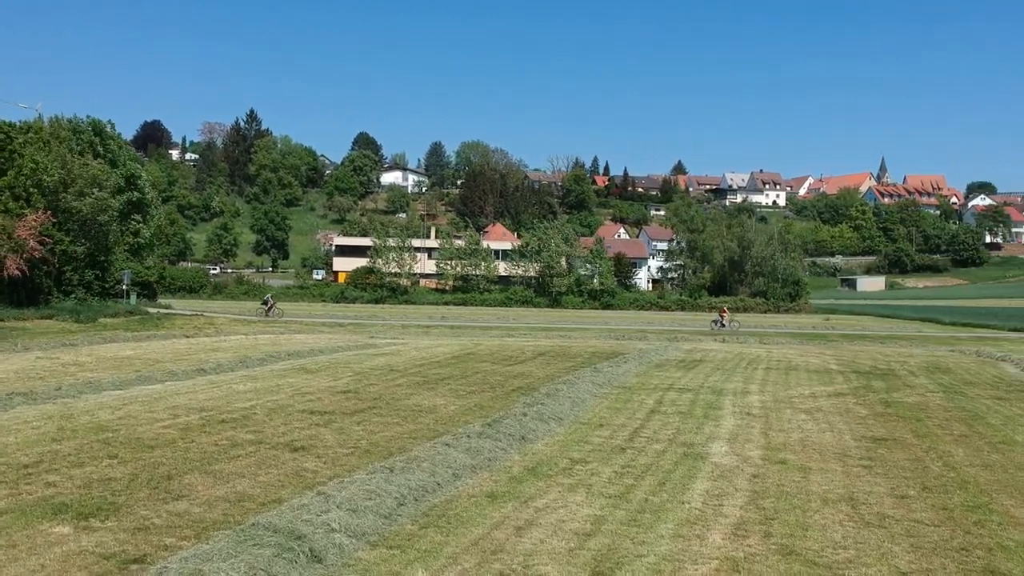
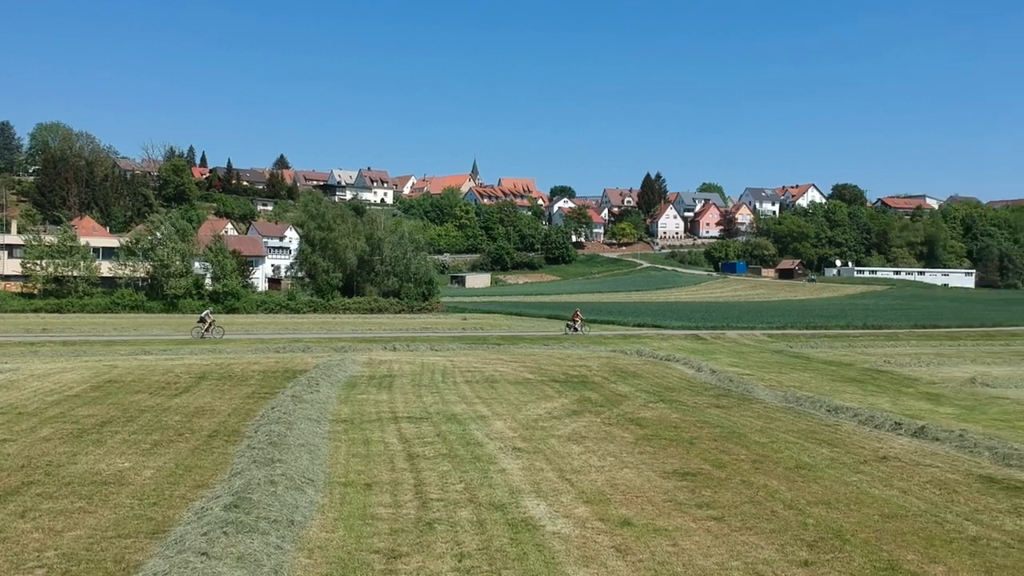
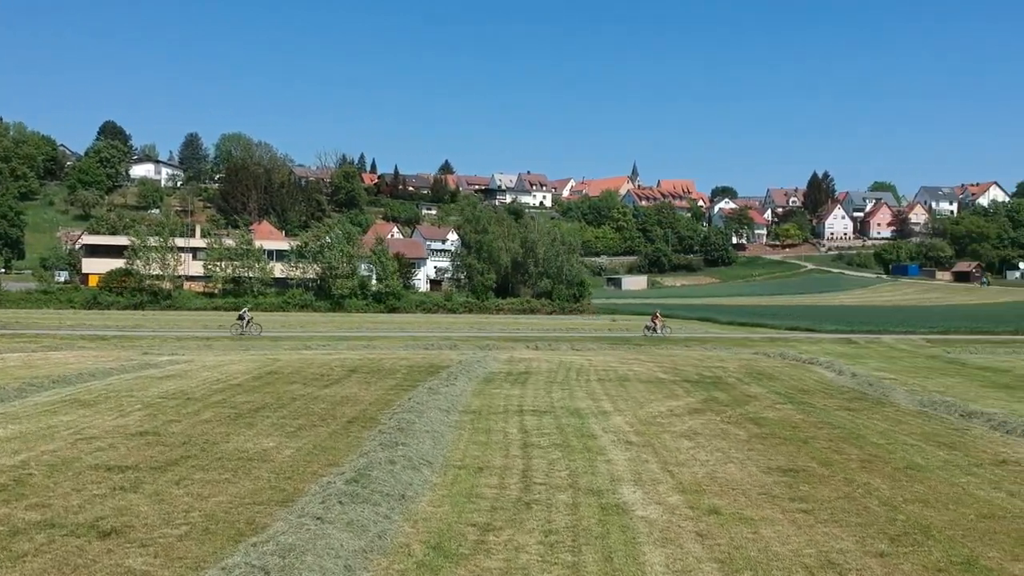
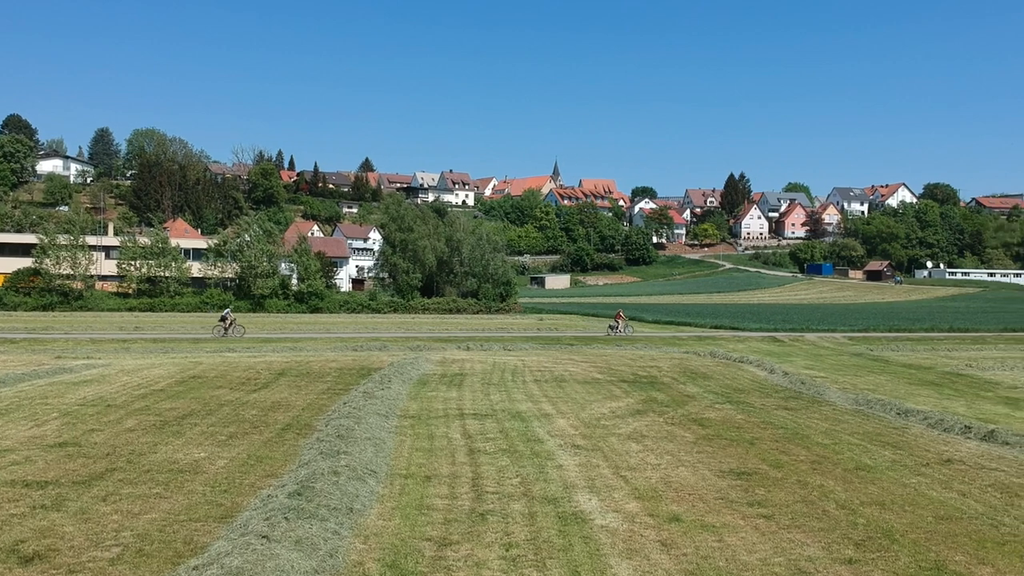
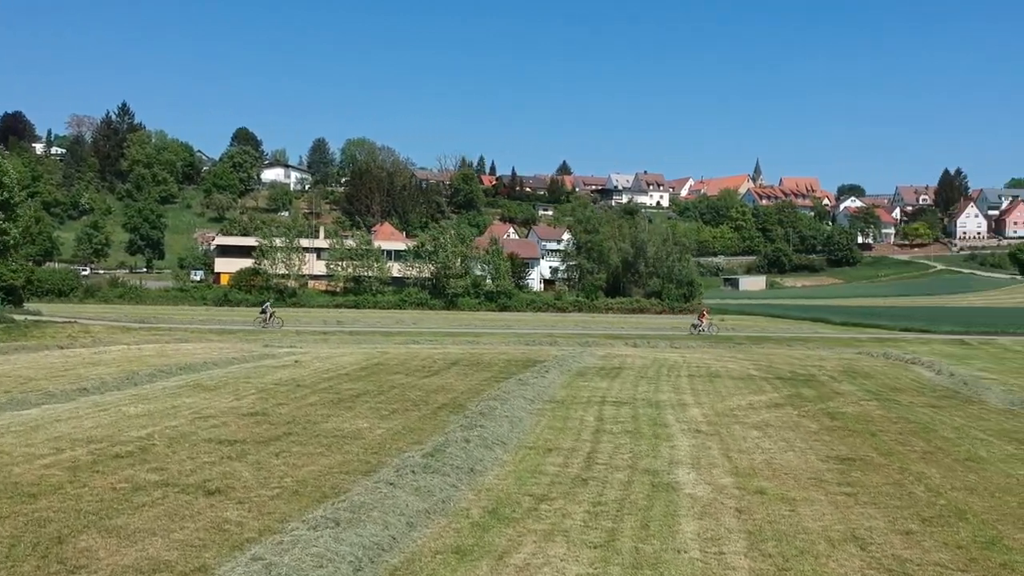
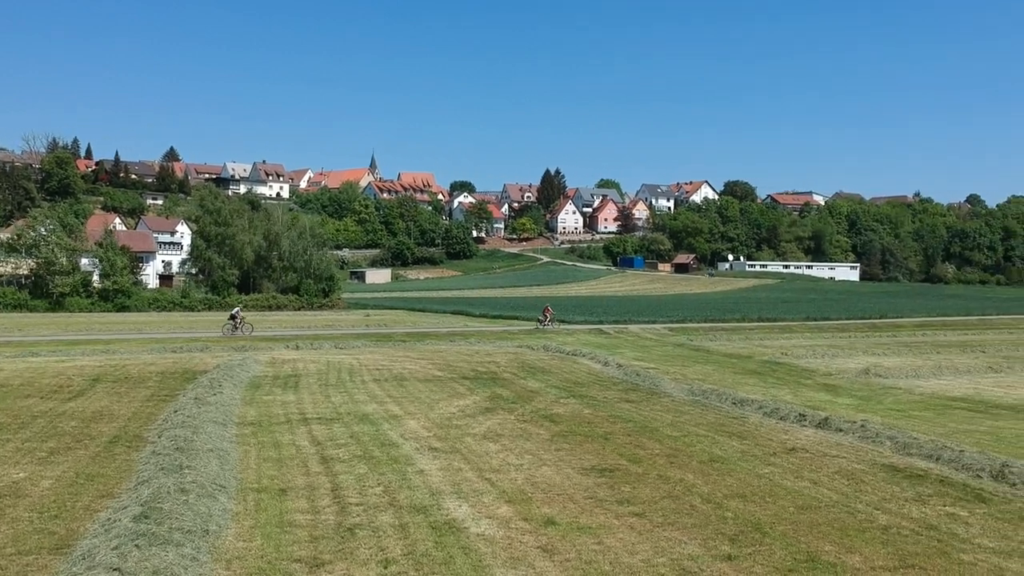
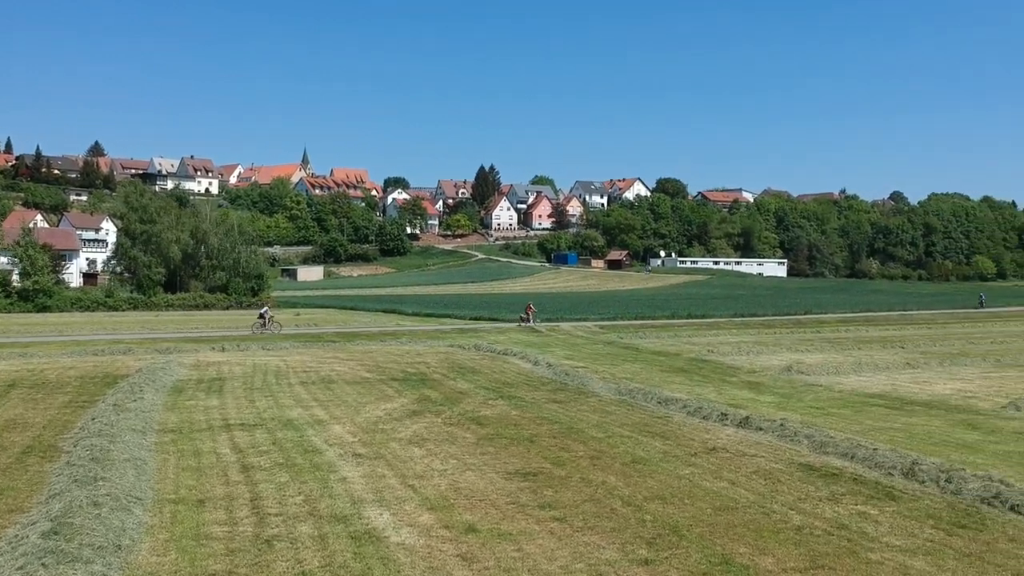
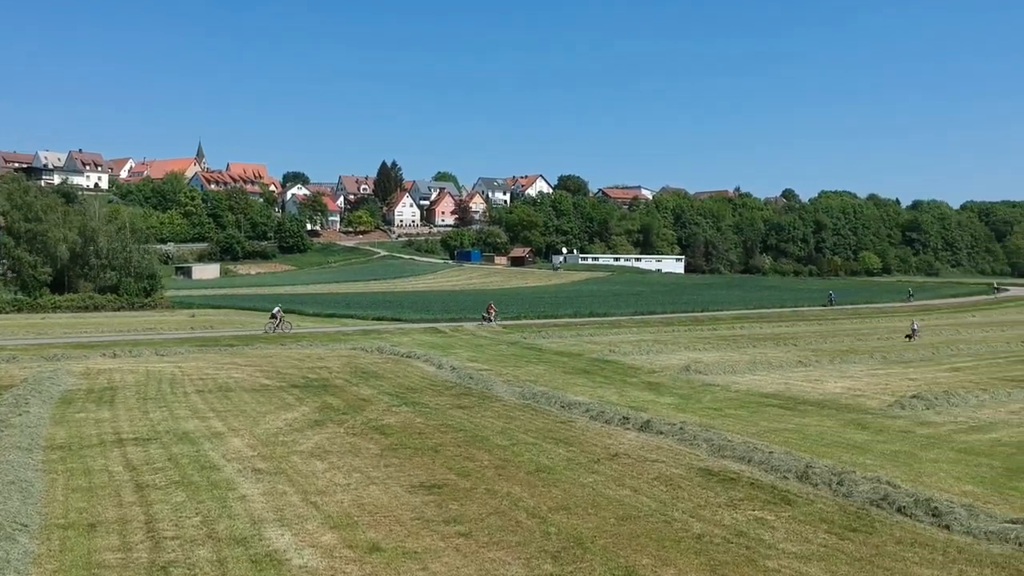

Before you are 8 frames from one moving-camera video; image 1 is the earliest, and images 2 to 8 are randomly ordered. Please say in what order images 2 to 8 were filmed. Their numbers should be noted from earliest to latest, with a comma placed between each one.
5, 3, 4, 2, 6, 7, 8
